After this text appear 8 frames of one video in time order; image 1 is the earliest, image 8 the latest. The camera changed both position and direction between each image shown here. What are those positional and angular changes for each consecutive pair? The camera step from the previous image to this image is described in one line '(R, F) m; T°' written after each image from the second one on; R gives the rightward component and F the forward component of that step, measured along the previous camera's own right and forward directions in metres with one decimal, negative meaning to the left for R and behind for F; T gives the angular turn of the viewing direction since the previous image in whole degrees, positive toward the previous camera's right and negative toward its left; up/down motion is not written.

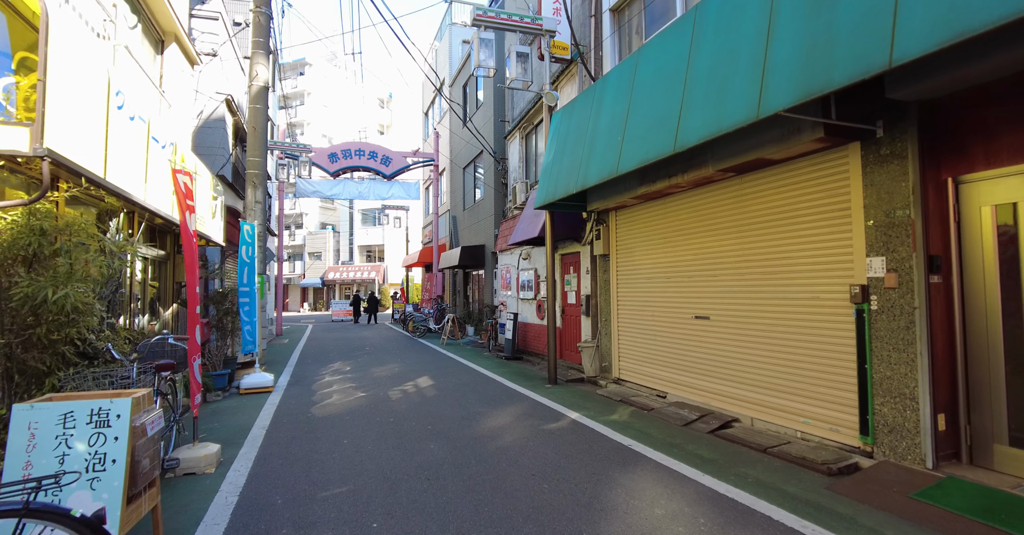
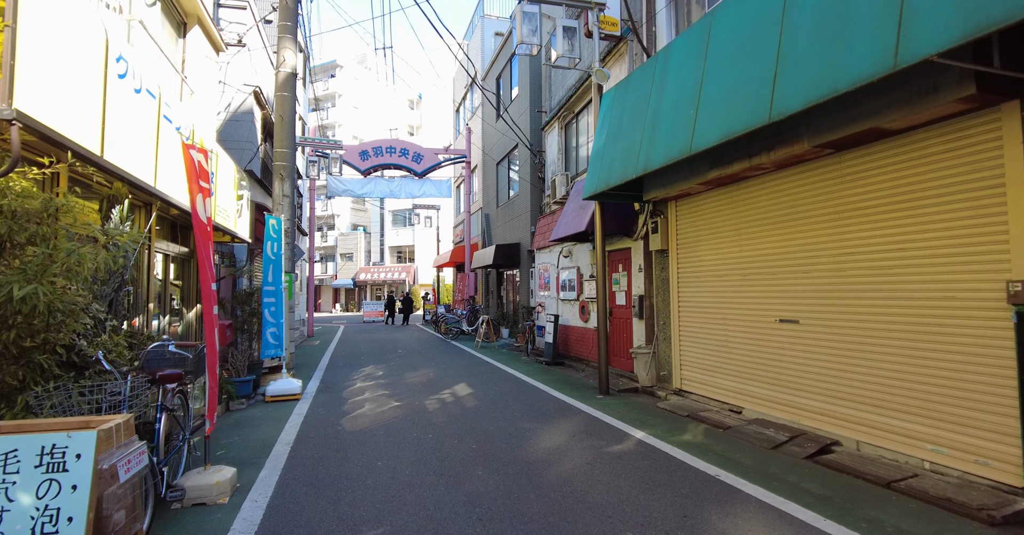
(-0.3, +0.8) m; -3°
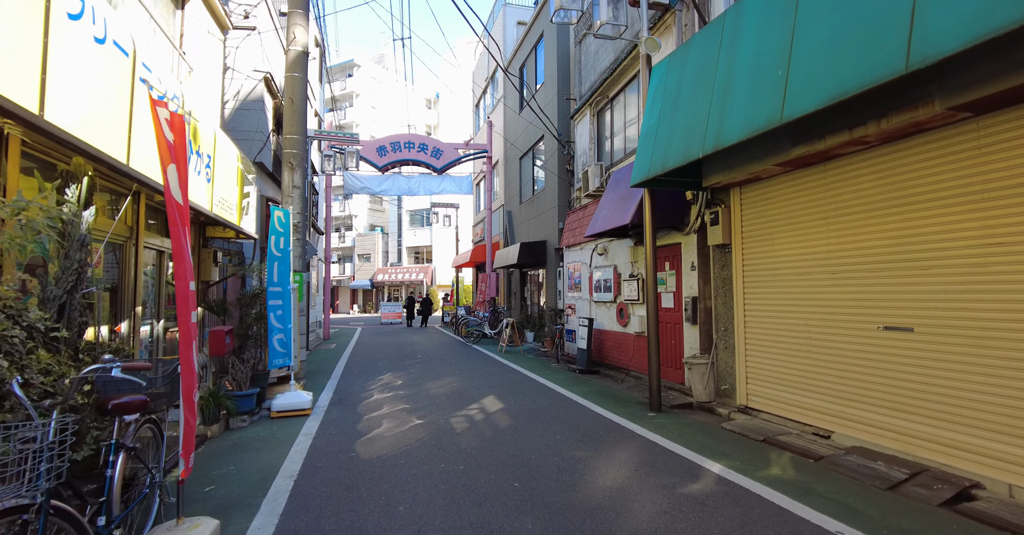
(-0.3, +0.9) m; -2°
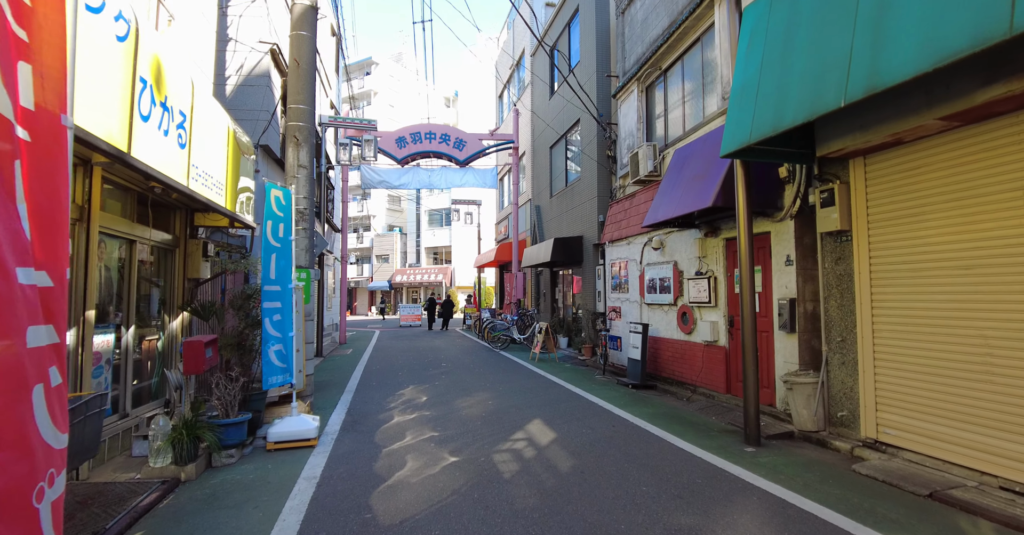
(-0.4, +1.4) m; -2°
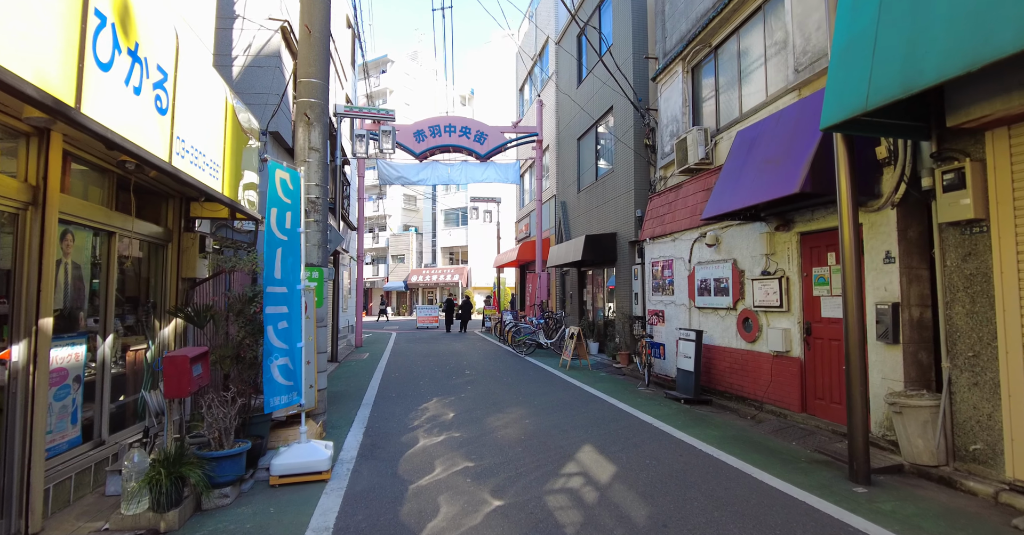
(-0.3, +0.9) m; -2°
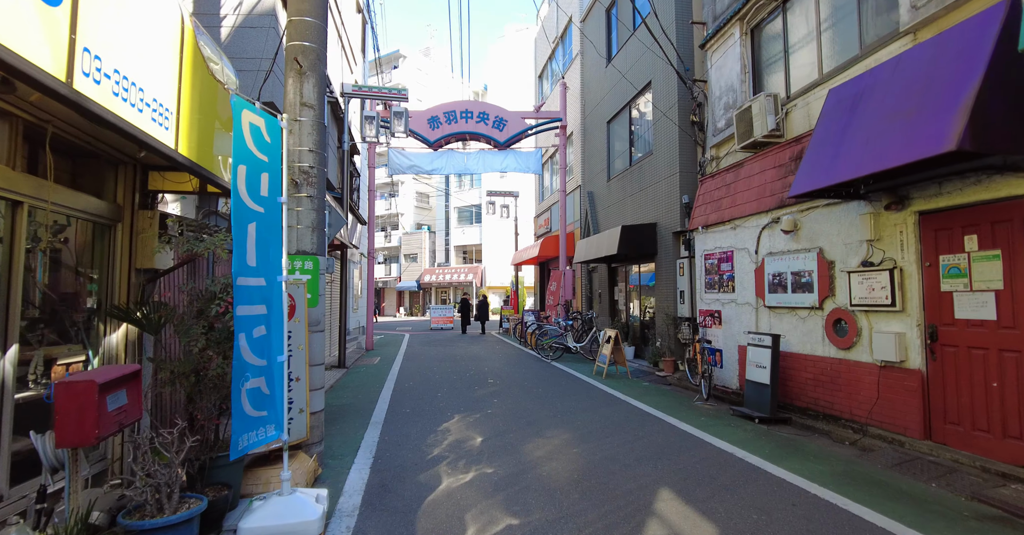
(-0.3, +1.3) m; -1°
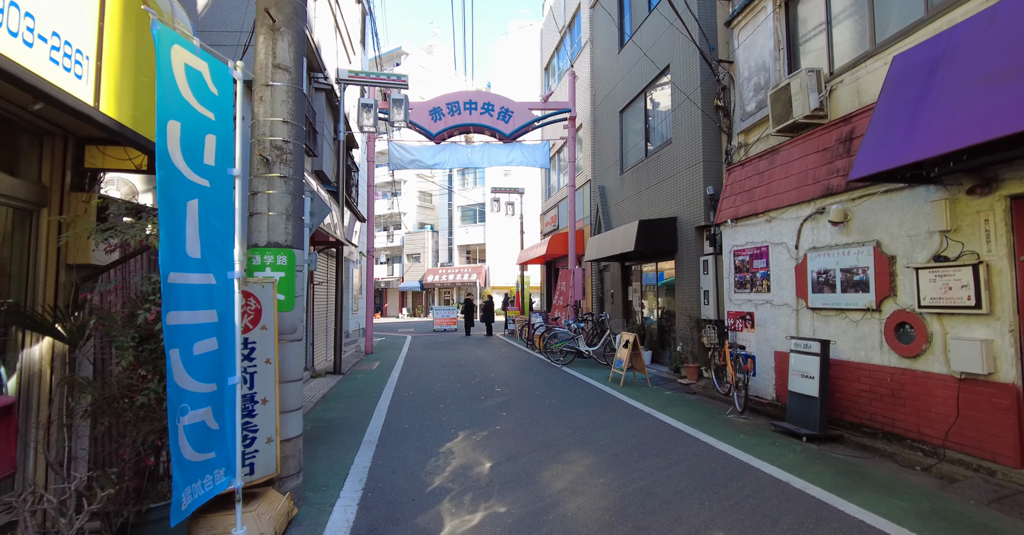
(-0.1, +0.8) m; 0°
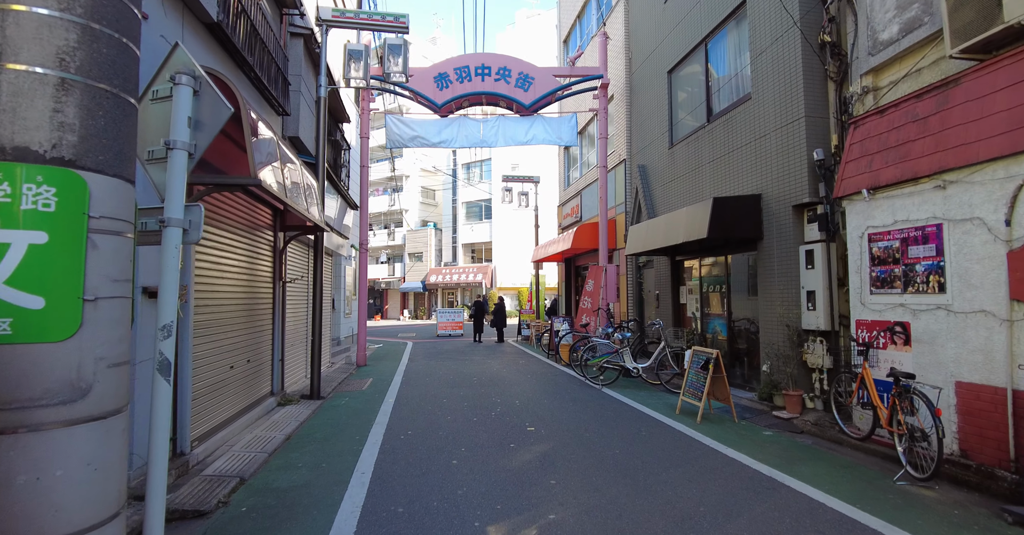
(-0.5, +2.4) m; 0°
